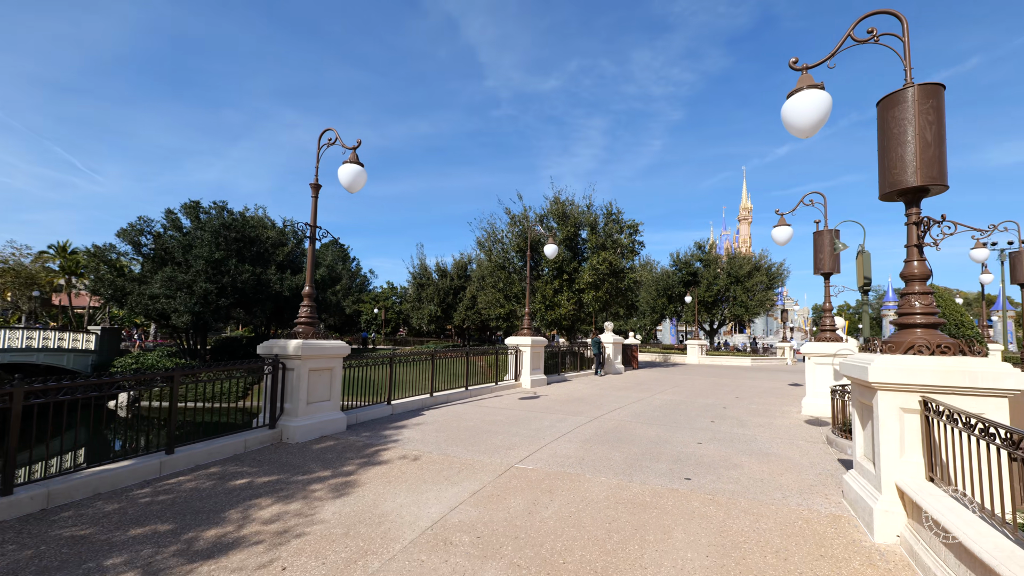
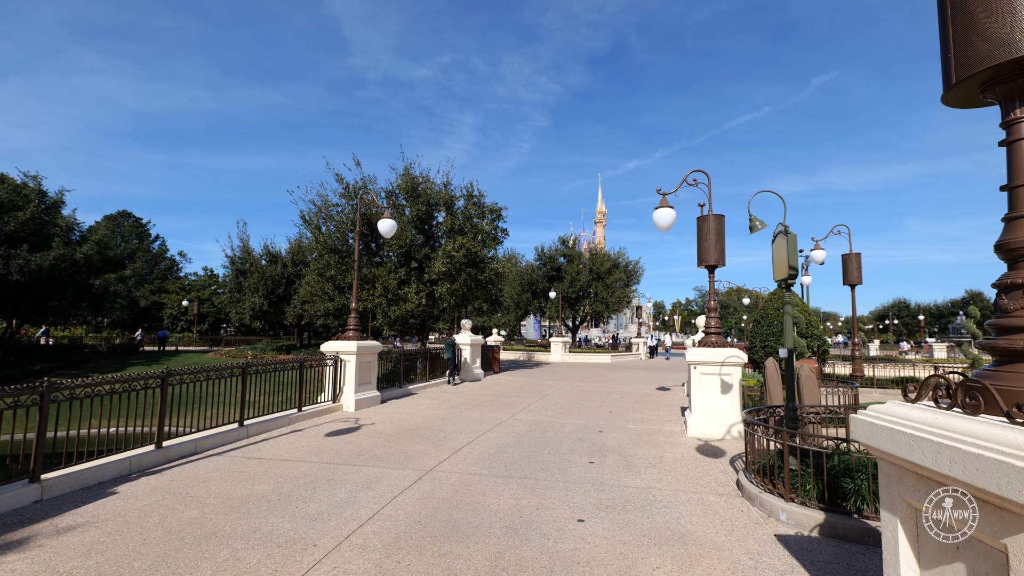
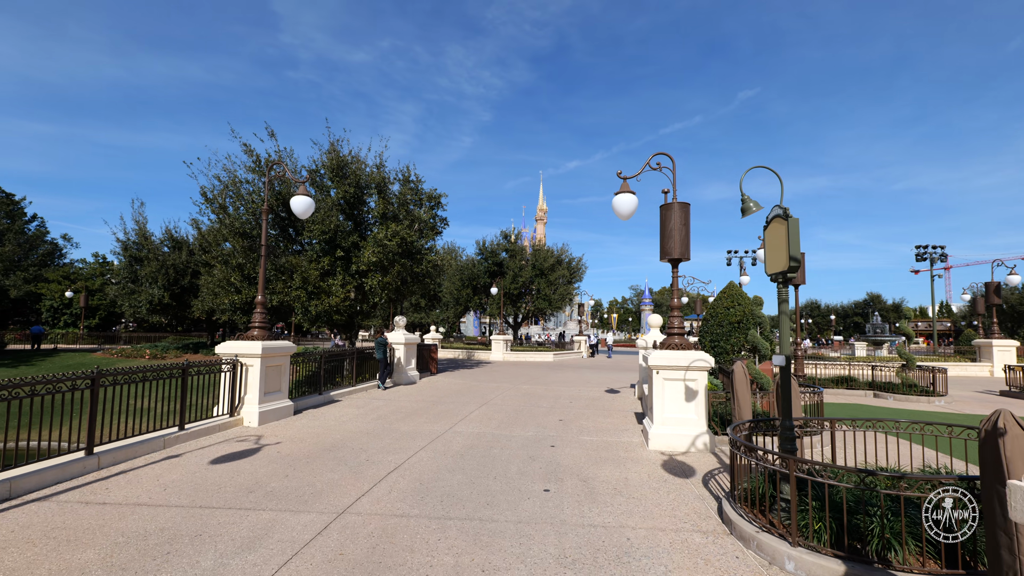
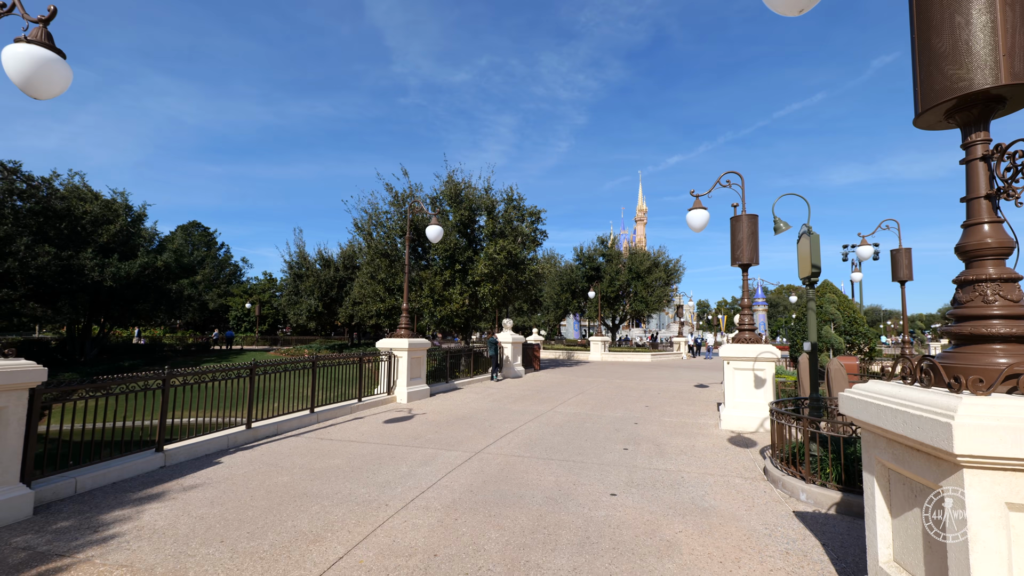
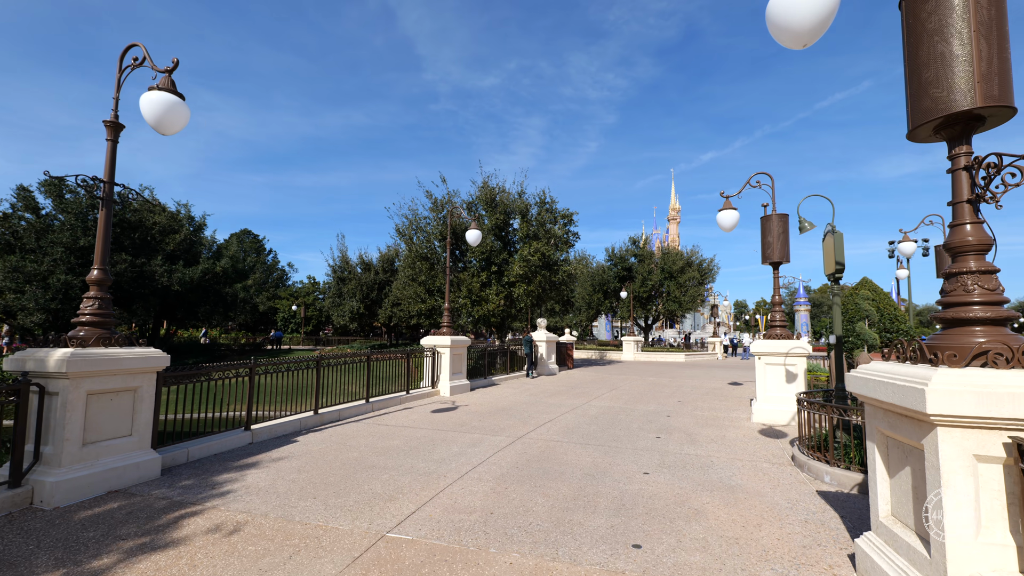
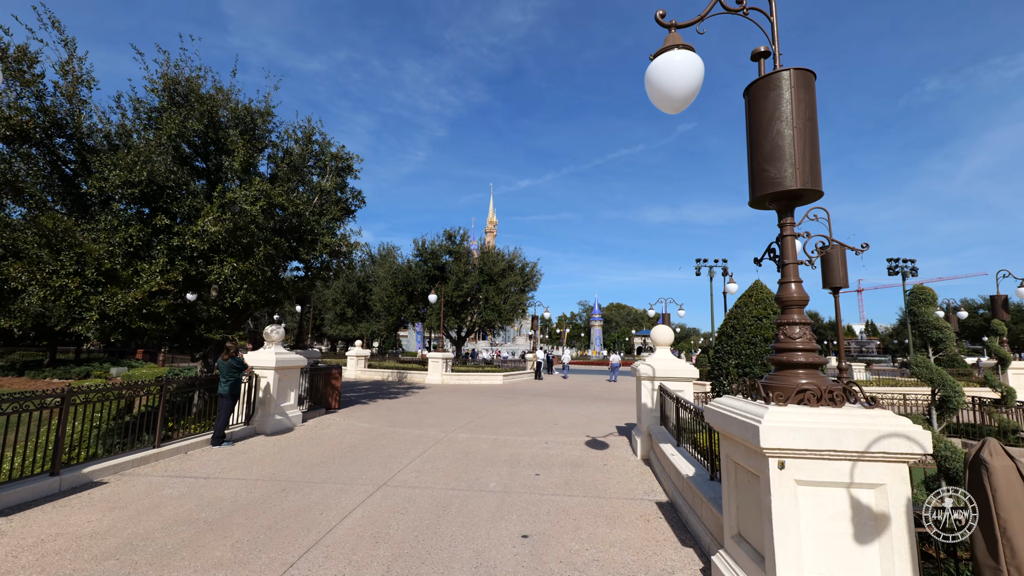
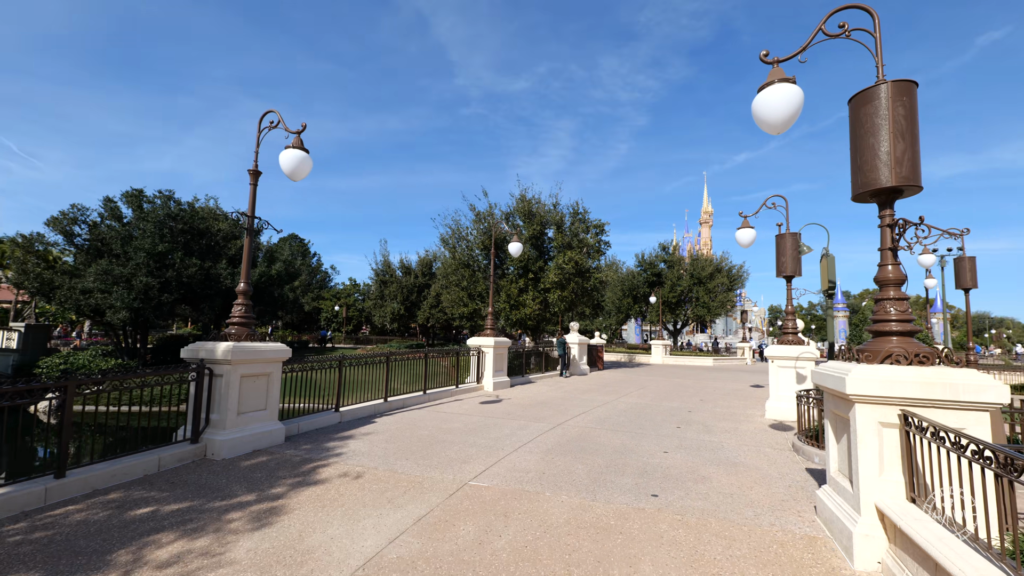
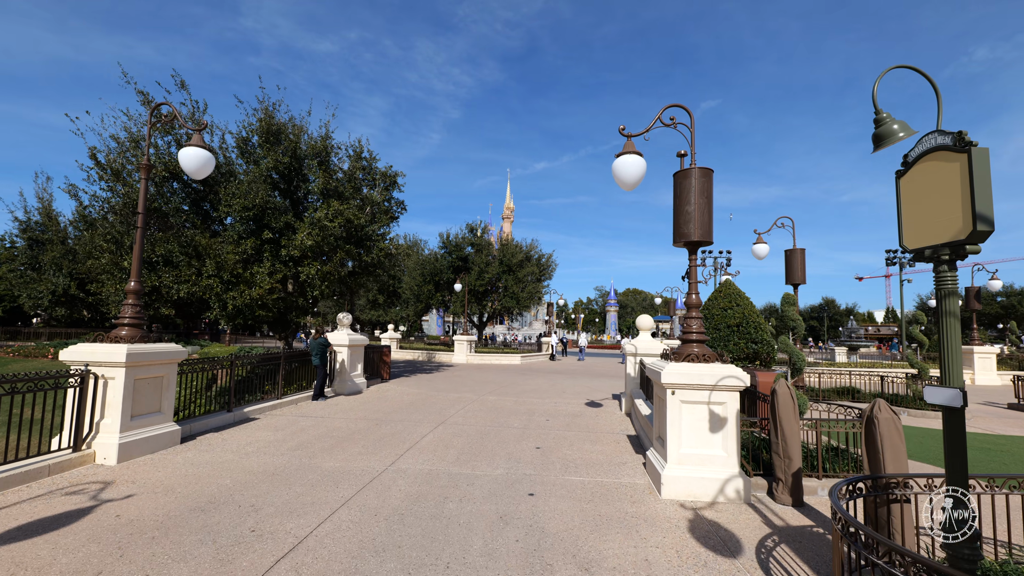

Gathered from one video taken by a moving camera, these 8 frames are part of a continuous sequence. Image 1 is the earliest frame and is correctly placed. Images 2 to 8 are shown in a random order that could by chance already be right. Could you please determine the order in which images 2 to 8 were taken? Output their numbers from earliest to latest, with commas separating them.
7, 5, 4, 2, 3, 8, 6
